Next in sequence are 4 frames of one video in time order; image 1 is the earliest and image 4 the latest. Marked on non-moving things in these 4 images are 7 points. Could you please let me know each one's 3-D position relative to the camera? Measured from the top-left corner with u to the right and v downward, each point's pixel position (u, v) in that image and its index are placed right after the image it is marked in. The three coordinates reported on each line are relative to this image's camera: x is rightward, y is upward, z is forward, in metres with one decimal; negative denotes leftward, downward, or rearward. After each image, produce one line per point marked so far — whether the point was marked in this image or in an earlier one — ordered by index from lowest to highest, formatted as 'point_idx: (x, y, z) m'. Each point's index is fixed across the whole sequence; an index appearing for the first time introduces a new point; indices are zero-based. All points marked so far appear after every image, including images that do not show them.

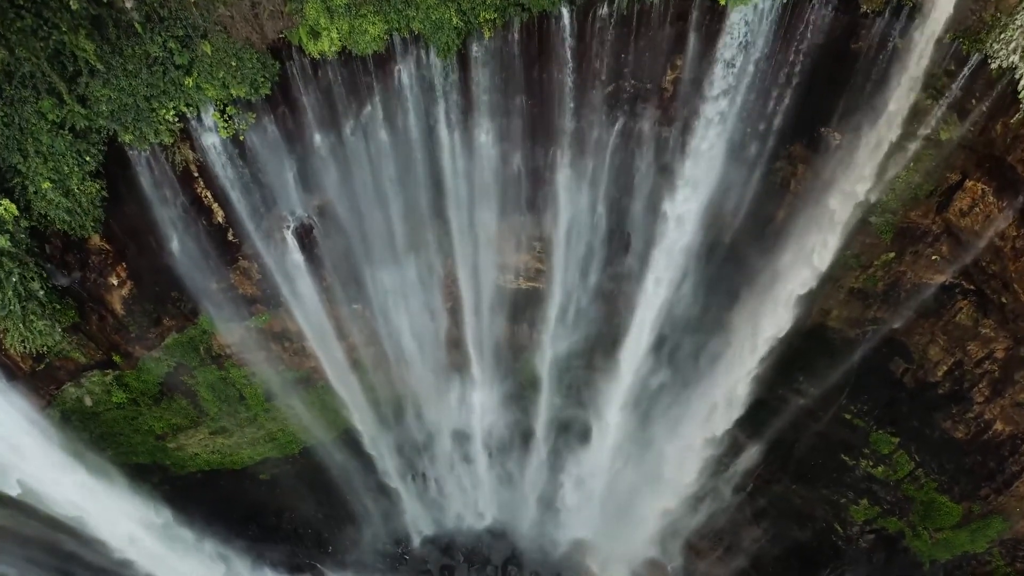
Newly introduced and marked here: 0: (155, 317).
0: (-5.7, -0.4, +10.2) m
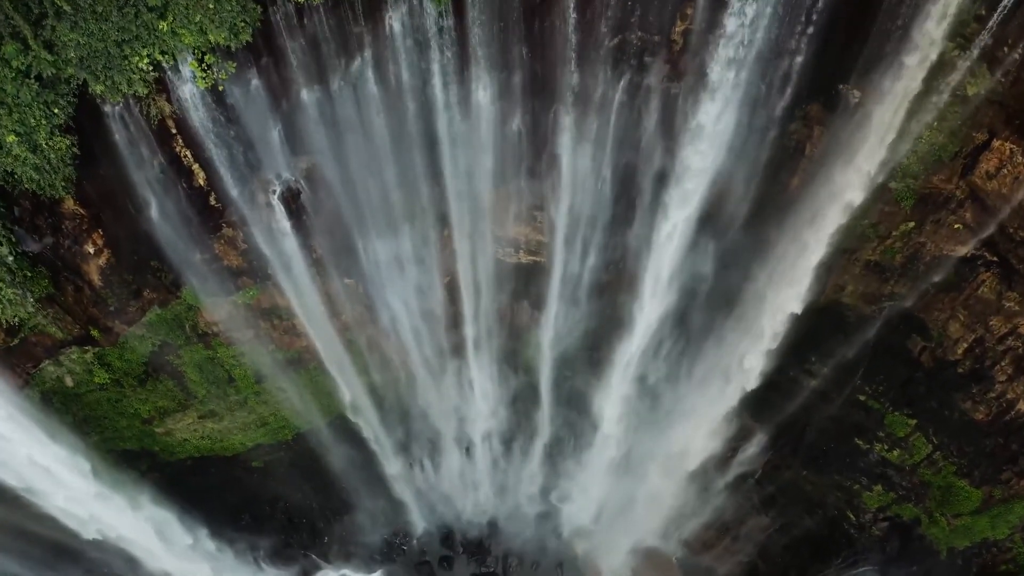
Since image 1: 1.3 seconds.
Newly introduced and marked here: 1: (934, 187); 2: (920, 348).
0: (-5.7, 0.0, +9.7) m
1: (+5.9, +1.4, +9.1) m
2: (+6.6, -1.0, +10.5) m
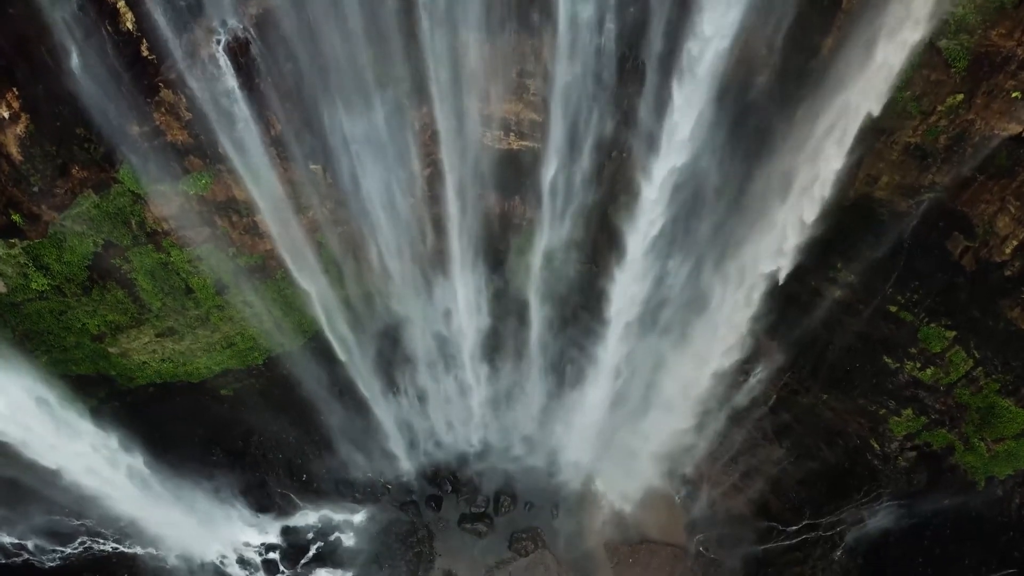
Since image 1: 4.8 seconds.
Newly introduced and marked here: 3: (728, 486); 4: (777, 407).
0: (-5.8, +1.6, +8.4) m
1: (+5.8, +3.0, +7.8) m
2: (+6.4, +0.6, +9.3) m
3: (+4.3, -3.9, +12.8) m
4: (+4.9, -2.2, +11.9) m
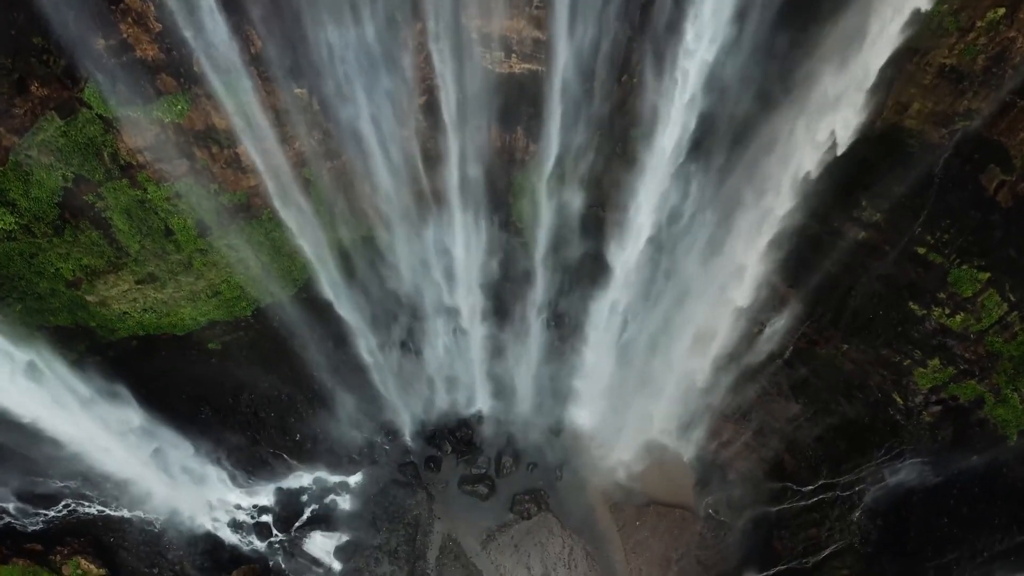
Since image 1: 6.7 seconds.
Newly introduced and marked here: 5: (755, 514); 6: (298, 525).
0: (-5.8, +2.4, +7.8) m
1: (+5.8, +3.8, +7.0) m
2: (+6.4, +1.4, +8.6) m
3: (+4.4, -2.9, +12.2) m
4: (+4.9, -1.3, +11.3) m
5: (+4.6, -4.3, +12.2) m
6: (-3.9, -4.3, +11.9) m
